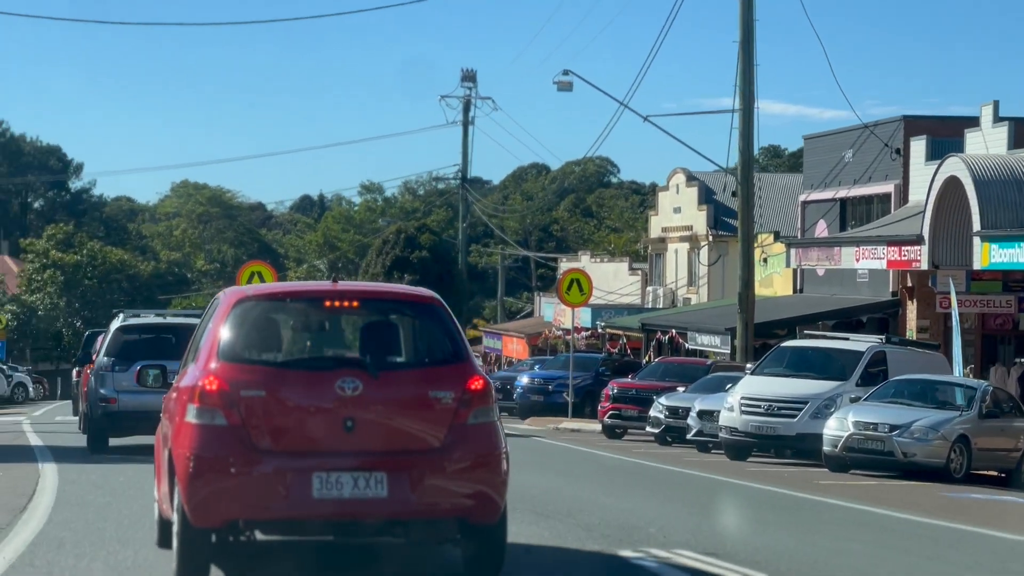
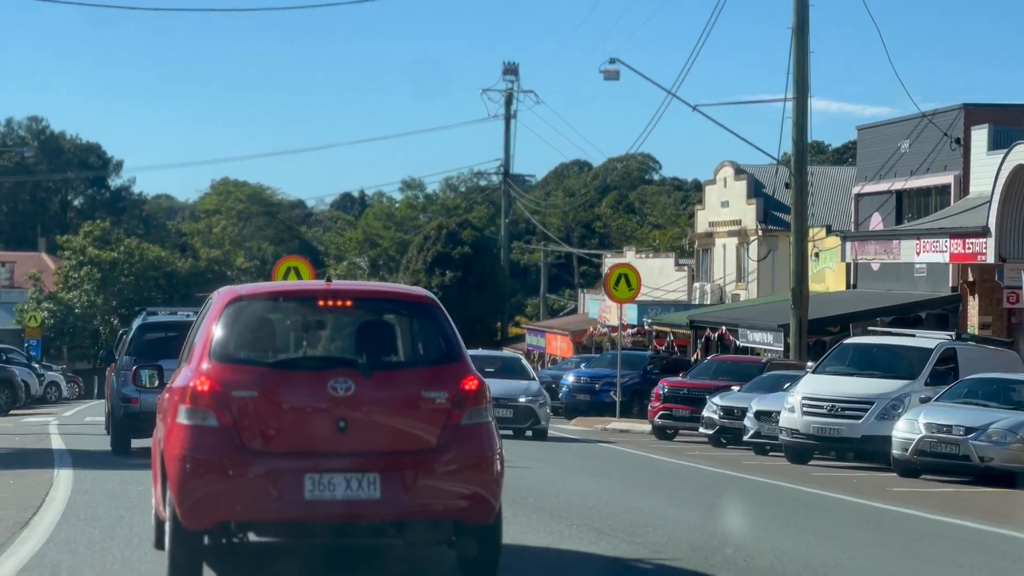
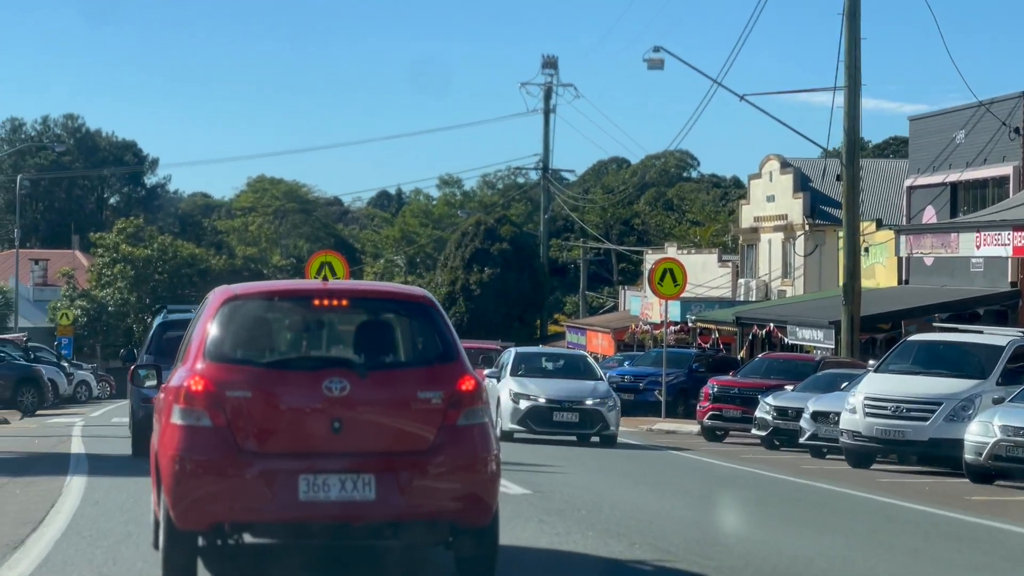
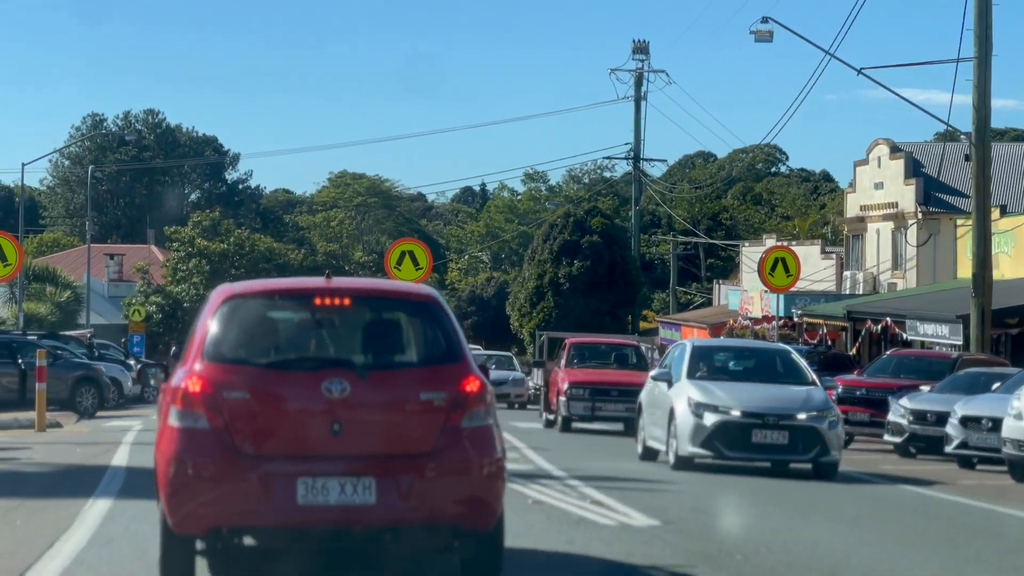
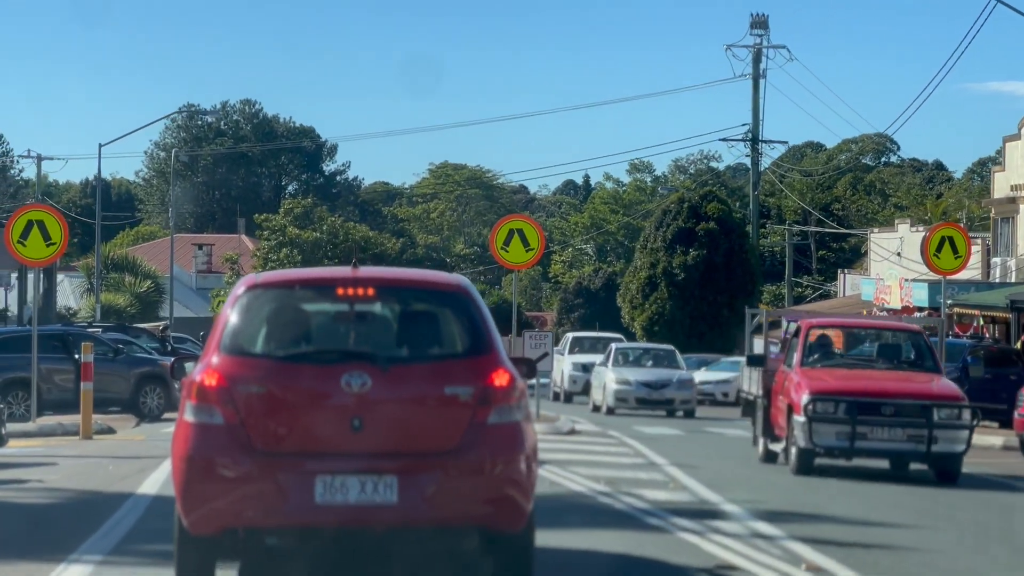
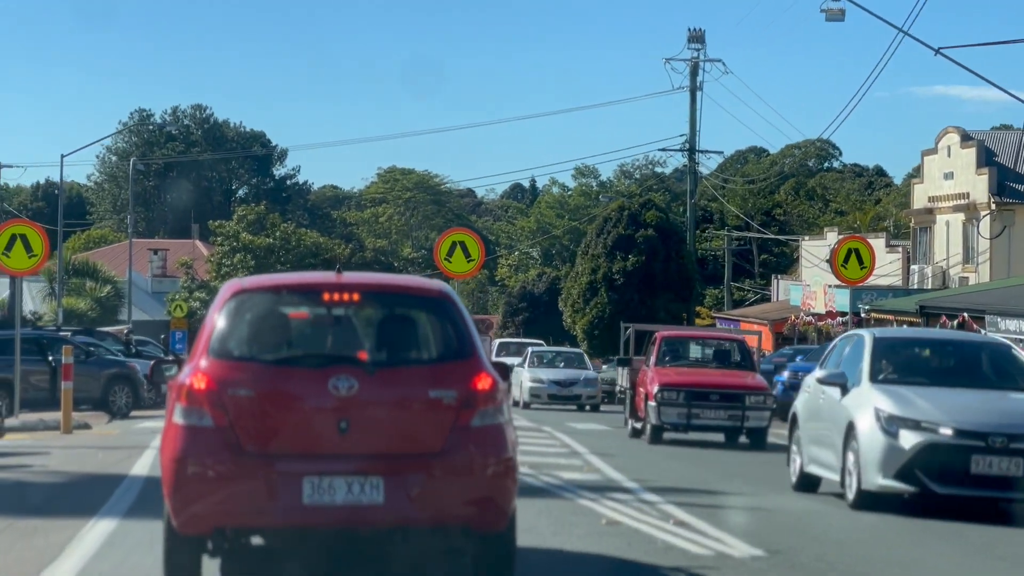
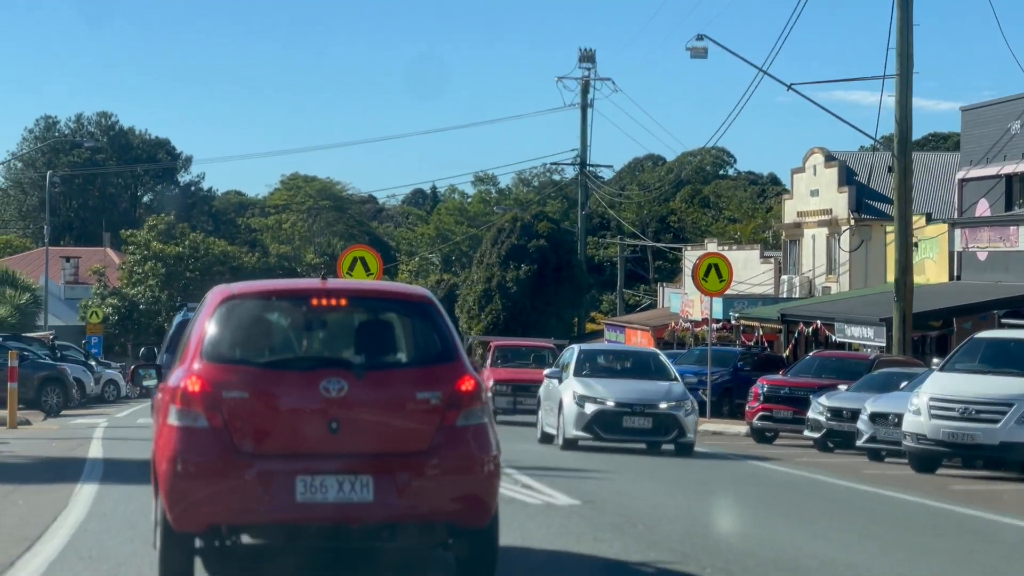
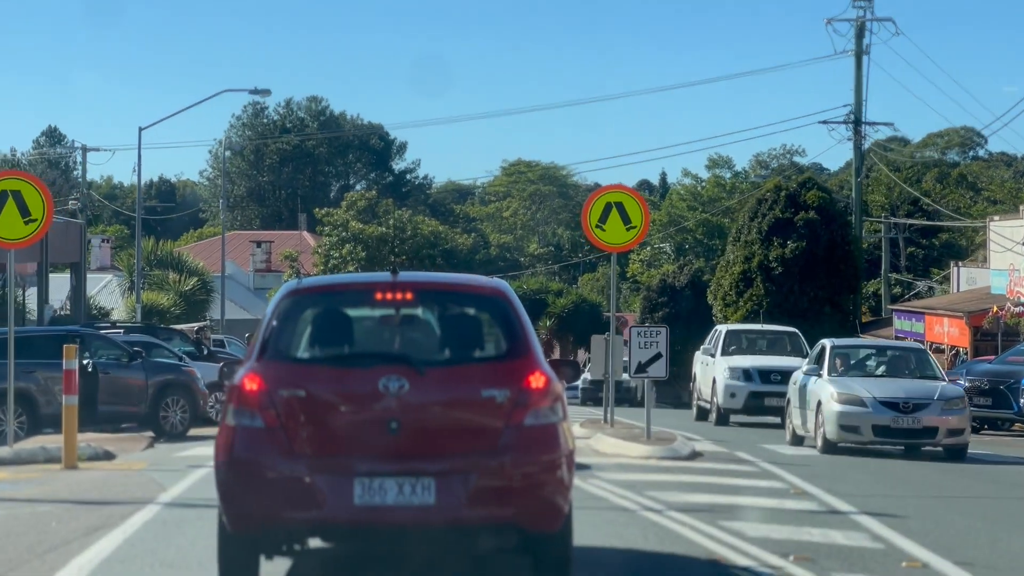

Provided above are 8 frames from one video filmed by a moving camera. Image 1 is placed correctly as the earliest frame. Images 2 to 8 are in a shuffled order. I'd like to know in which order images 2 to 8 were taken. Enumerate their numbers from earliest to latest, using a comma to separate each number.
2, 3, 7, 4, 6, 5, 8
